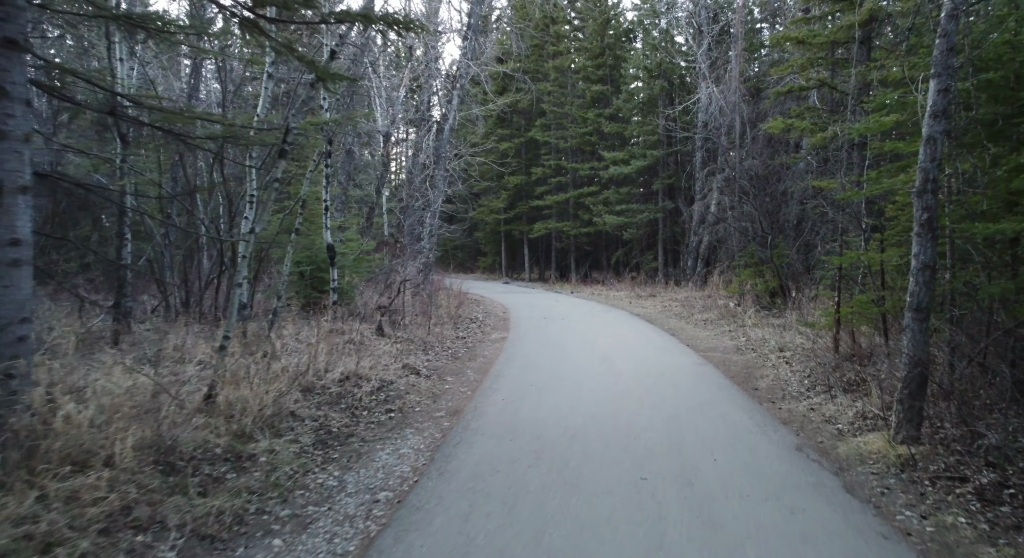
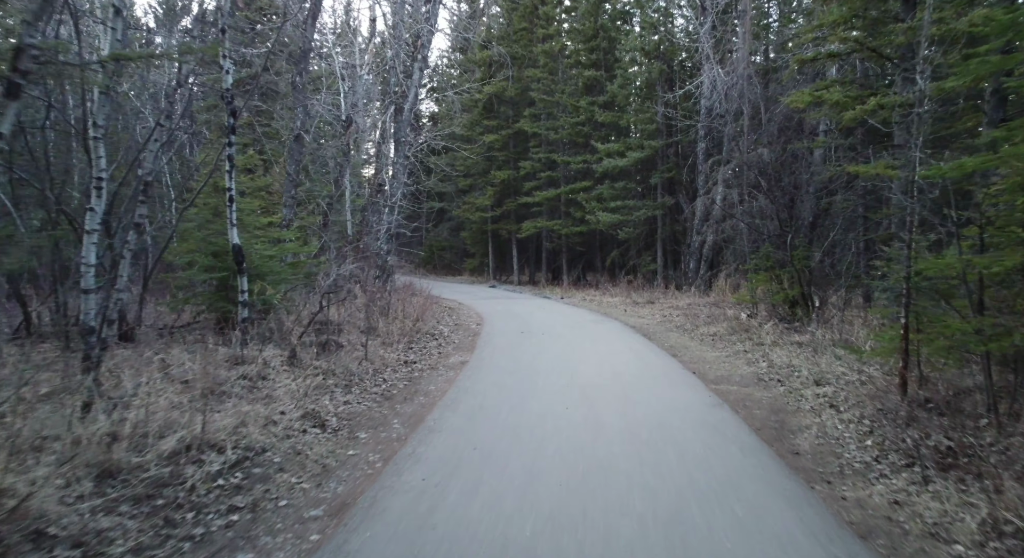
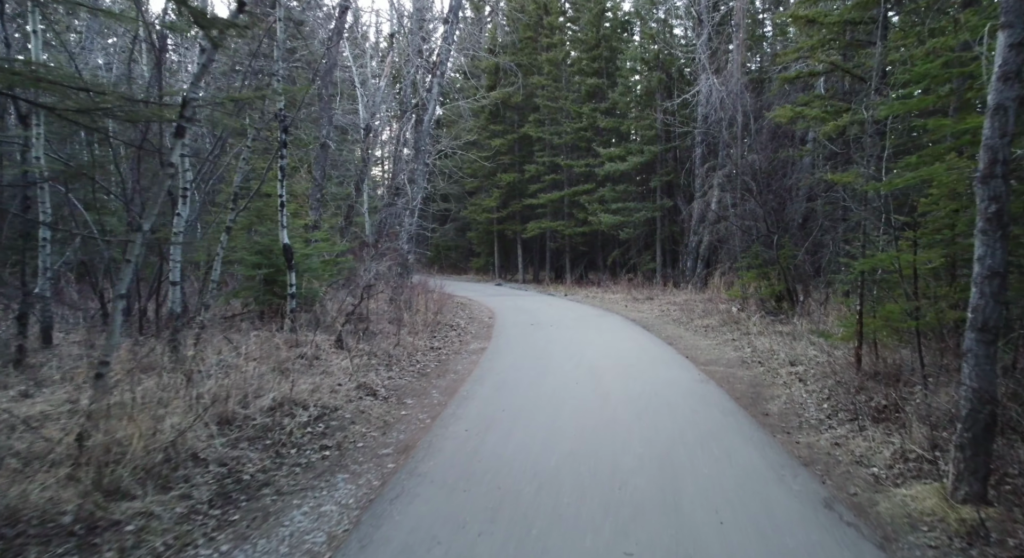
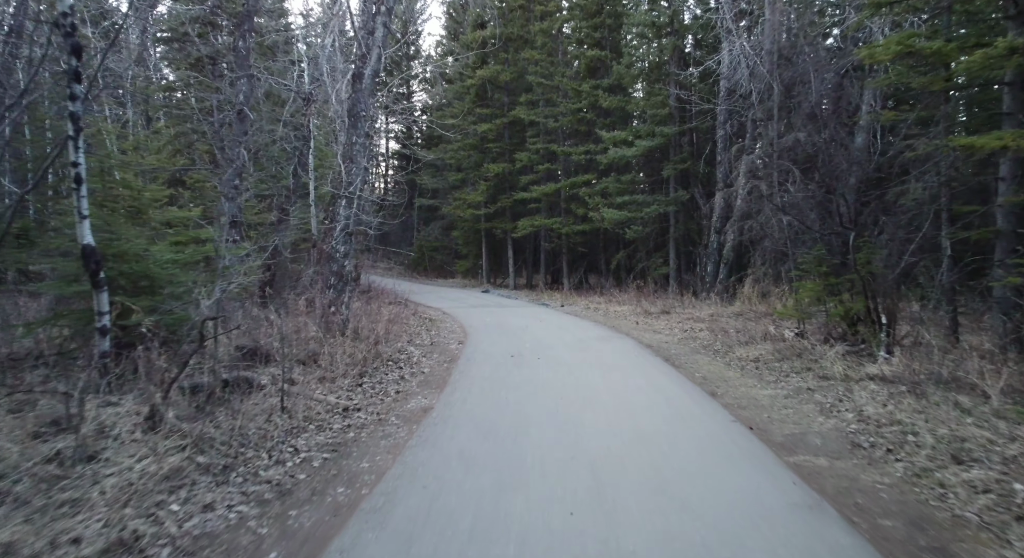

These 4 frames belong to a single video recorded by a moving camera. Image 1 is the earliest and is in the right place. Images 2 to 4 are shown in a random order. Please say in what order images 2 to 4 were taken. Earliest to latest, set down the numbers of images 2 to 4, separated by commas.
3, 2, 4
